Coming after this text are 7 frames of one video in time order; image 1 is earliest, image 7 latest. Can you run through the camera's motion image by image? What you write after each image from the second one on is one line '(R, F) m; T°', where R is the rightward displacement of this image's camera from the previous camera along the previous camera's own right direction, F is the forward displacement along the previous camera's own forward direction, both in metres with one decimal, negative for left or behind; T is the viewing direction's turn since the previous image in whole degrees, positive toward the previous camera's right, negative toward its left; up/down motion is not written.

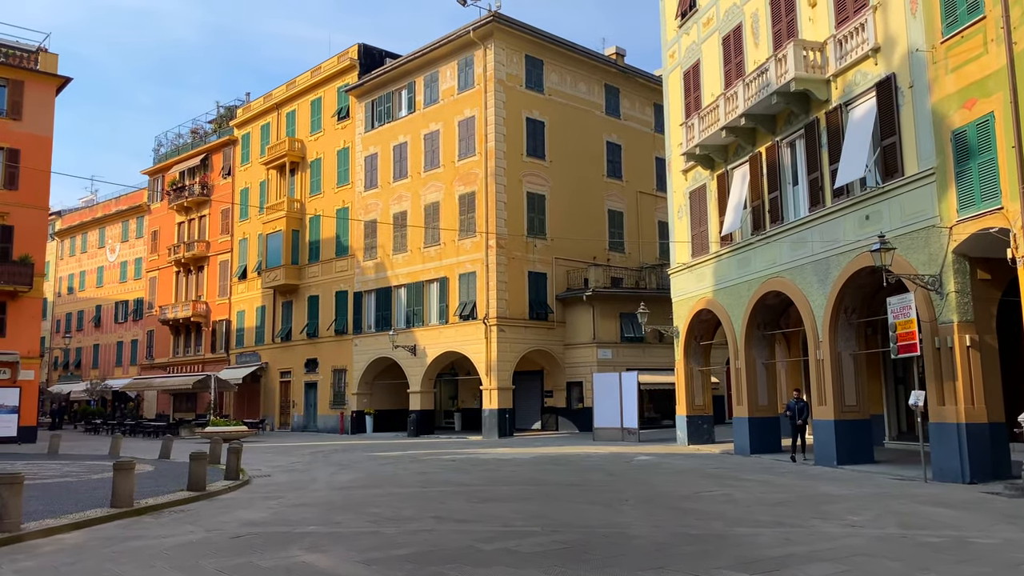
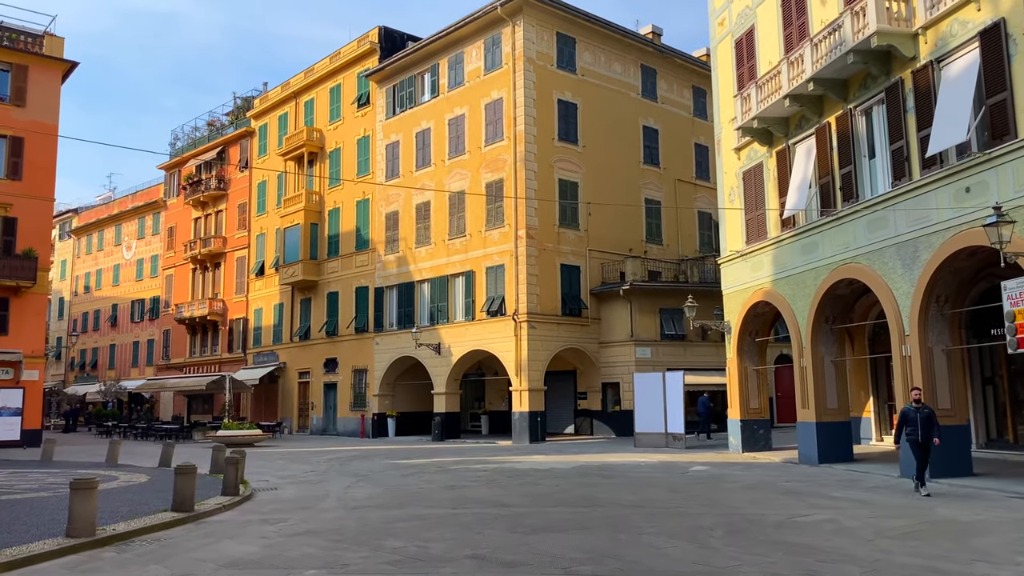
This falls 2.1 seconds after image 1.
(-0.3, +2.2) m; -2°
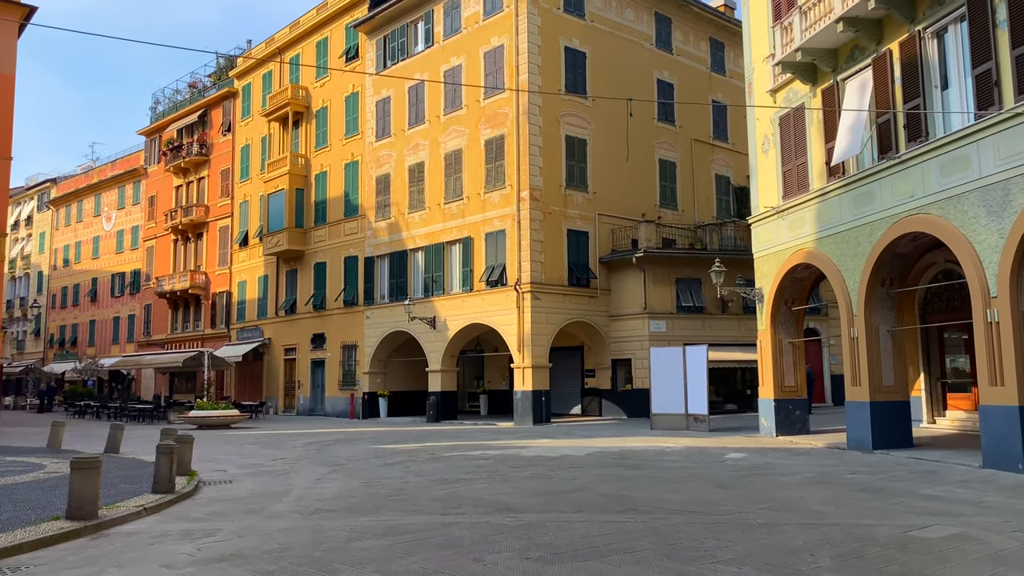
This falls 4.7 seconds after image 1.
(-0.1, +2.7) m; 0°
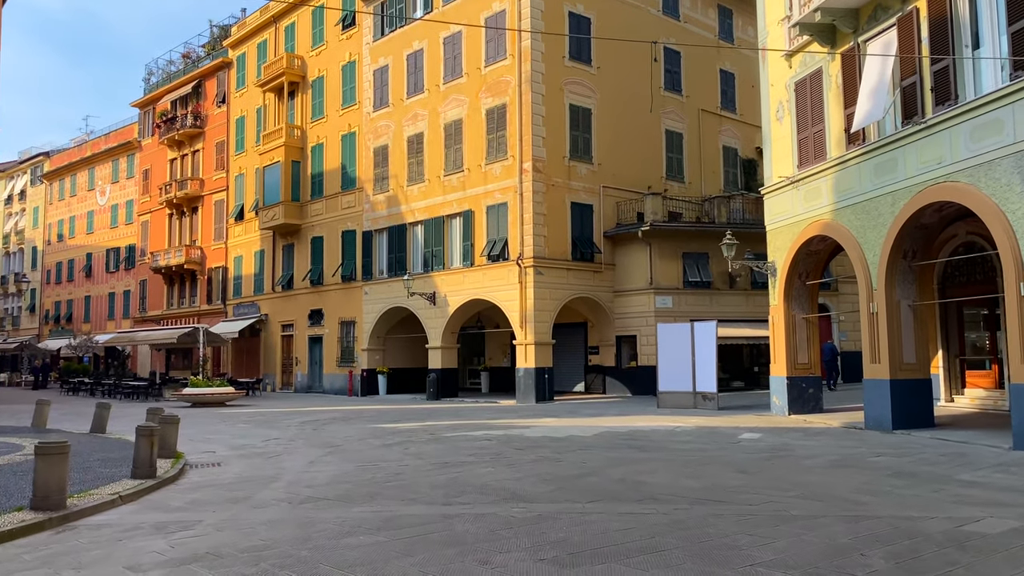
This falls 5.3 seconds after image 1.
(-0.1, +0.7) m; 0°
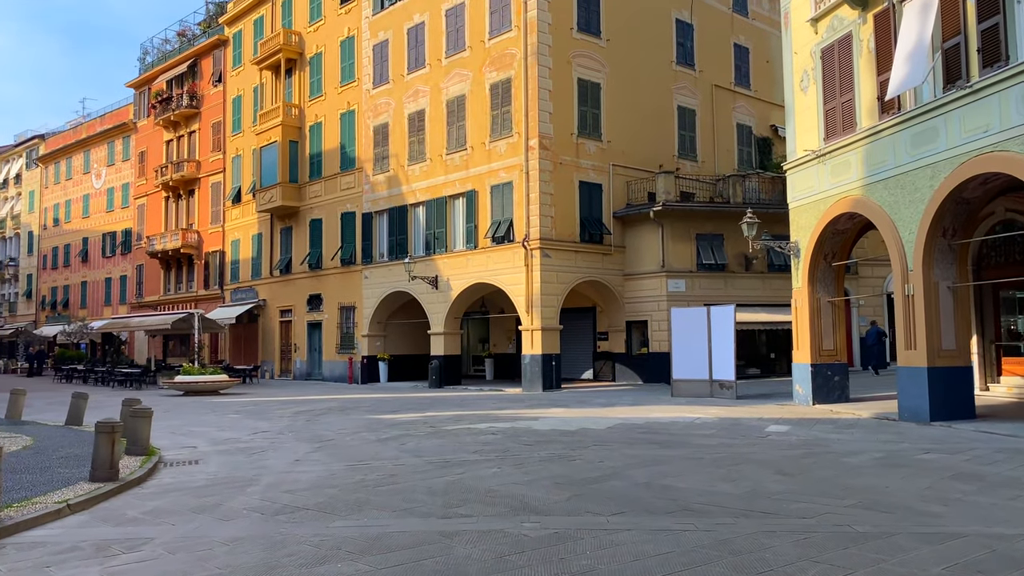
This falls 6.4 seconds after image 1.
(0.0, +1.1) m; 0°
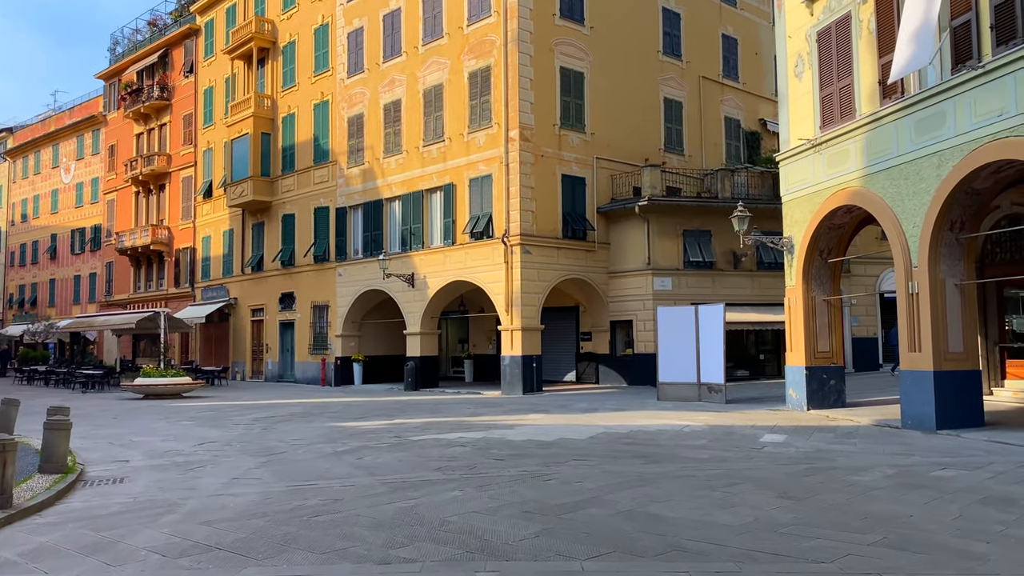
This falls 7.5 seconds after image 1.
(+0.2, +1.1) m; +1°
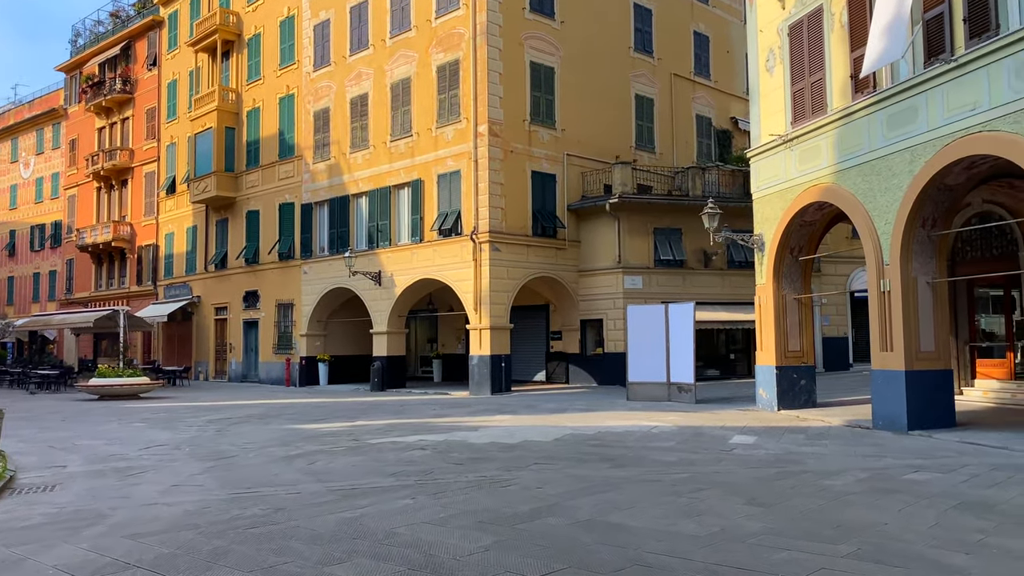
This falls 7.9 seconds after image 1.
(+0.2, +0.4) m; +2°
